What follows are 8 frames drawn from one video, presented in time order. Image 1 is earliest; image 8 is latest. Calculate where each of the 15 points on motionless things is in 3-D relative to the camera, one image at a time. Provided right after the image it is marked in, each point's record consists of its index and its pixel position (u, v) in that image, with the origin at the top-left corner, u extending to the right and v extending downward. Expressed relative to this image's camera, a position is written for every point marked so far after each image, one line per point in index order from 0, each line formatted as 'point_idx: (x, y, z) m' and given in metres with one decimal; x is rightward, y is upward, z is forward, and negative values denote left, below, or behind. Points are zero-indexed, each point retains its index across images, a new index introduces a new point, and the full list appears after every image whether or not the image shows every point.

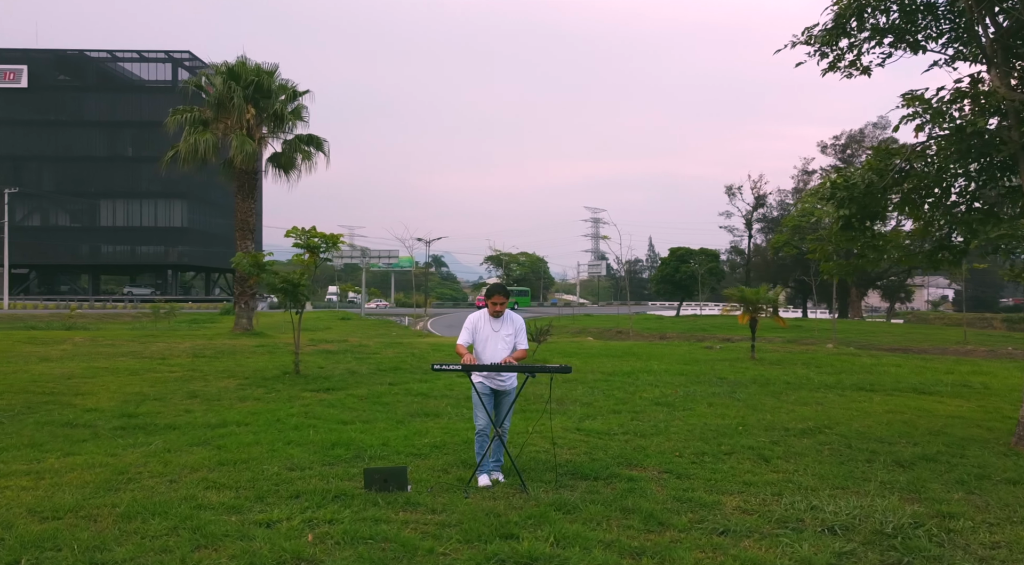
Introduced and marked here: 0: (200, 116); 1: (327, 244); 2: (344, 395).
0: (-5.5, +3.0, +16.5) m
1: (-2.5, +0.6, +13.0) m
2: (-2.1, -1.4, +12.1) m
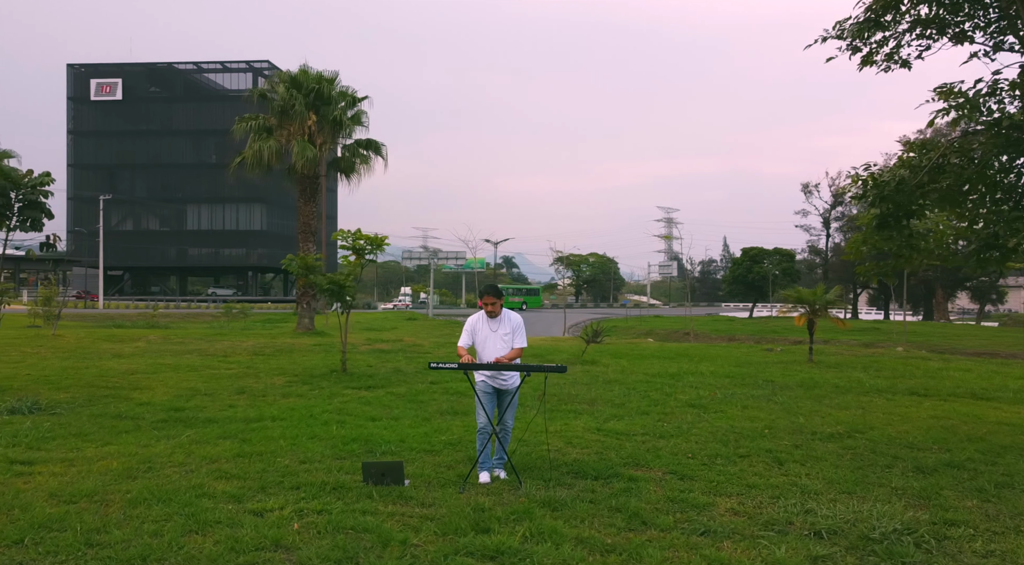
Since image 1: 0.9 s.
0: (-4.6, +3.0, +17.3) m
1: (-2.0, +0.6, +13.5) m
2: (-1.7, -1.5, +12.6) m
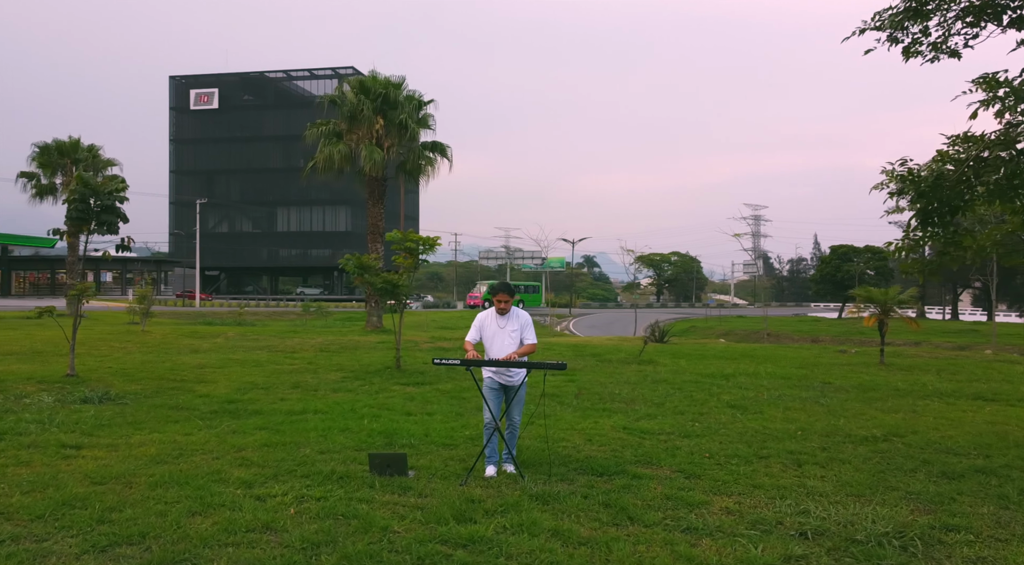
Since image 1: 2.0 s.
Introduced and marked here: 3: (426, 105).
0: (-3.4, +3.0, +18.1) m
1: (-1.3, +0.6, +14.0) m
2: (-1.1, -1.5, +13.0) m
3: (-1.7, +3.5, +18.6) m
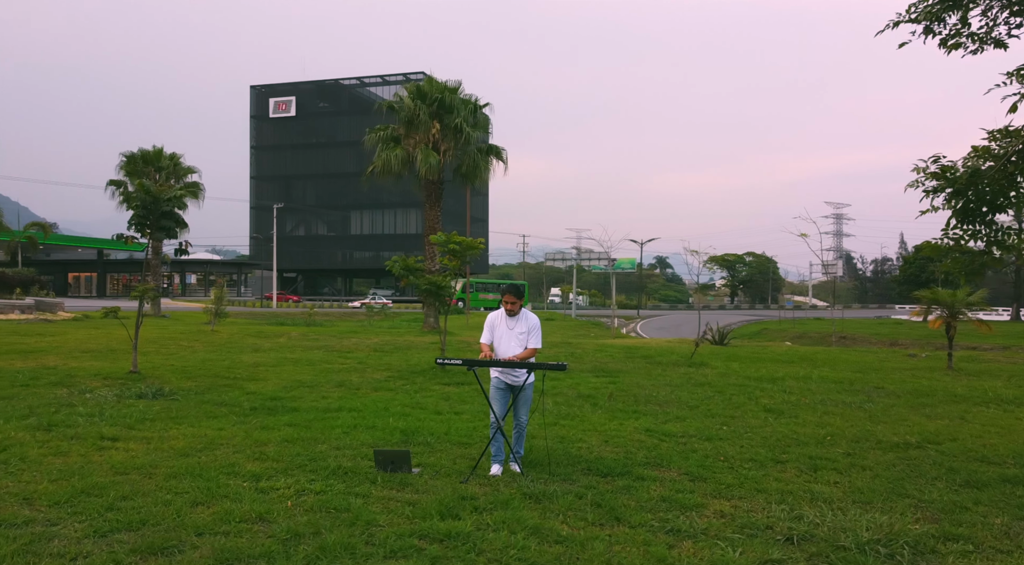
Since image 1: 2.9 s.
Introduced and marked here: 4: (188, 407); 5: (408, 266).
0: (-2.3, +2.9, +18.6) m
1: (-0.7, +0.5, +14.3) m
2: (-0.6, -1.5, +13.3) m
3: (-0.6, +3.5, +18.9) m
4: (-3.9, -1.5, +11.4) m
5: (-1.6, +0.2, +14.4) m
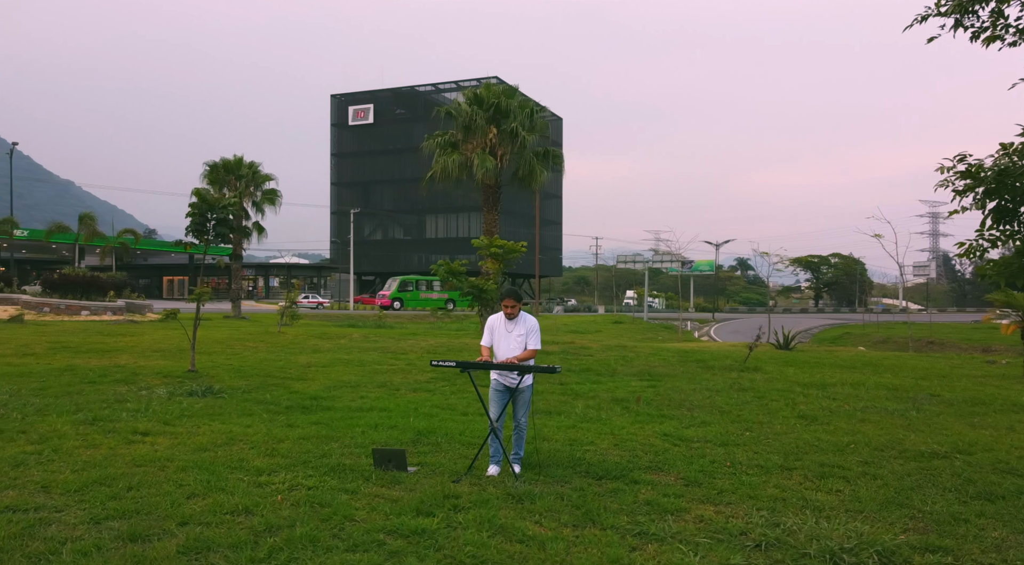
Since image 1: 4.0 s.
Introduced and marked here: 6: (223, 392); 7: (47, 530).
0: (-1.2, +2.9, +19.0) m
1: (-0.1, +0.5, +14.5) m
2: (-0.1, -1.5, +13.5) m
3: (+0.6, +3.4, +19.2) m
4: (-3.6, -1.5, +12.0) m
5: (-0.9, +0.2, +14.7) m
6: (-3.9, -1.5, +12.8) m
7: (-3.4, -1.8, +6.8) m
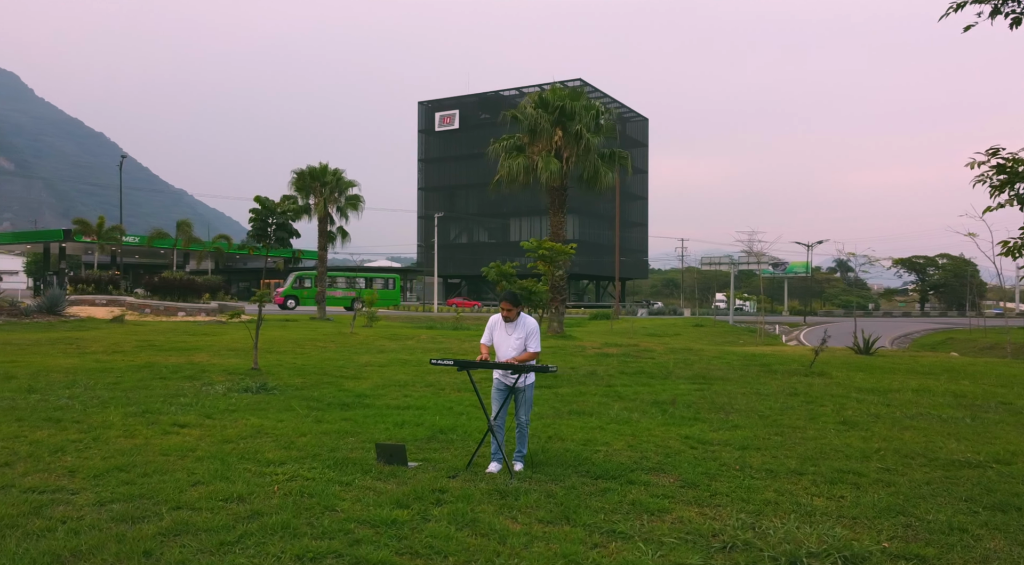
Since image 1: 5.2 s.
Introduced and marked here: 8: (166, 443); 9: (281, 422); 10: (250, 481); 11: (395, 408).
0: (+0.2, +2.8, +19.2) m
1: (+0.7, +0.4, +14.6) m
2: (+0.5, -1.6, +13.7) m
3: (+2.0, +3.4, +19.2) m
4: (-3.1, -1.6, +12.6) m
5: (-0.1, +0.2, +15.0) m
6: (-3.4, -1.5, +13.5) m
7: (-3.6, -1.8, +7.5) m
8: (-3.5, -1.7, +9.7) m
9: (-2.7, -1.6, +10.9) m
10: (-2.3, -1.8, +8.3) m
11: (-1.5, -1.6, +12.2) m
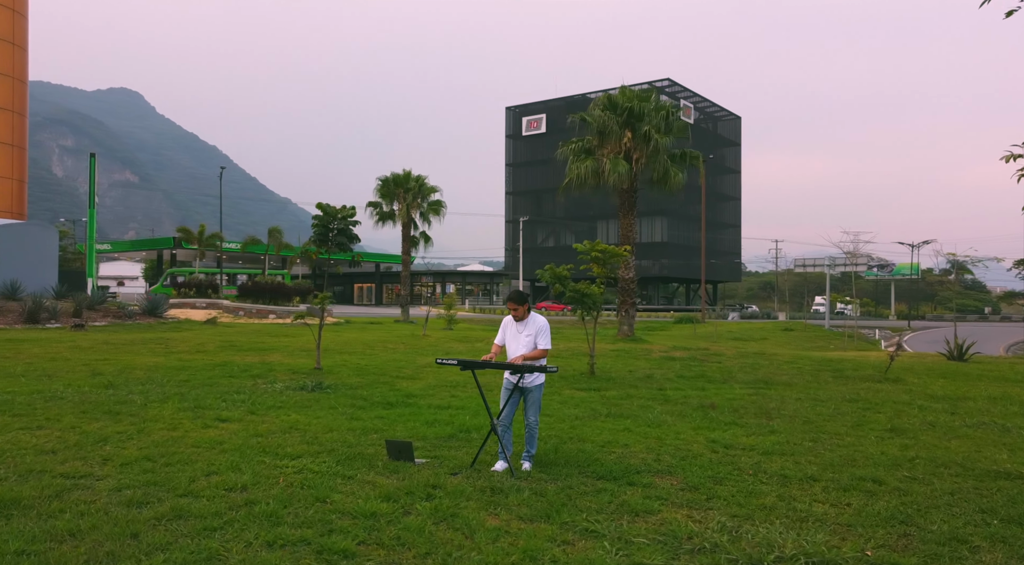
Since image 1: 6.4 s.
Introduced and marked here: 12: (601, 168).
0: (+1.6, +2.8, +19.2) m
1: (+1.5, +0.4, +14.6) m
2: (+1.2, -1.6, +13.6) m
3: (+3.4, +3.3, +18.9) m
4: (-2.6, -1.6, +13.1) m
5: (+0.7, +0.1, +15.0) m
6: (-2.7, -1.5, +14.0) m
7: (-3.8, -1.8, +8.0) m
8: (-3.4, -1.7, +10.3) m
9: (-2.3, -1.6, +11.3) m
10: (-2.3, -1.8, +8.7) m
11: (-1.0, -1.7, +12.5) m
12: (+1.8, +2.2, +18.9) m
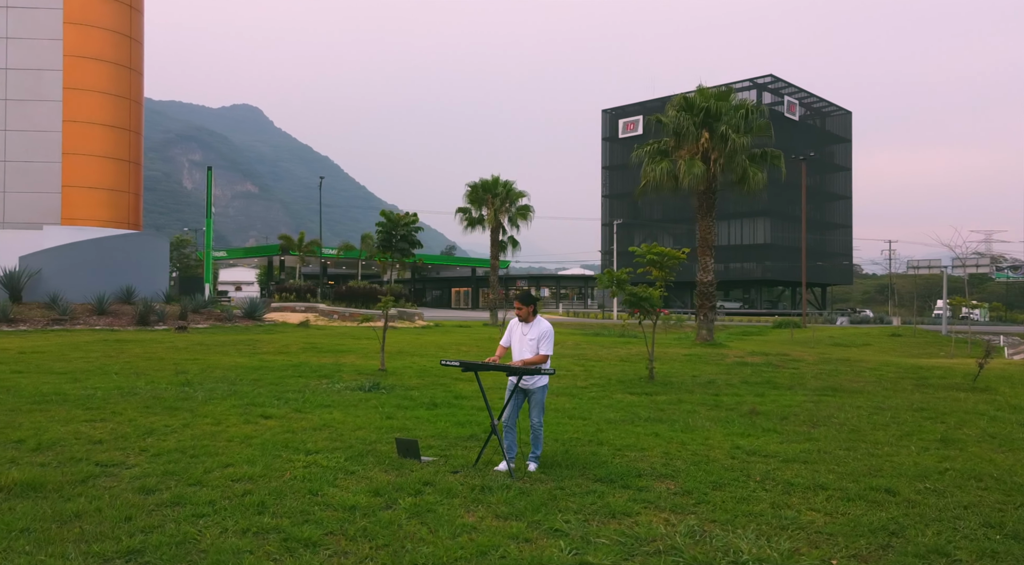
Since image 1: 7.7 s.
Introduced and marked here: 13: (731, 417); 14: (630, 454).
0: (+3.2, +2.7, +18.9) m
1: (+2.3, +0.4, +14.3) m
2: (+1.9, -1.6, +13.4) m
3: (+4.9, +3.3, +18.3) m
4: (-1.9, -1.6, +13.5) m
5: (+1.7, +0.1, +14.9) m
6: (-1.8, -1.6, +14.4) m
7: (-3.8, -1.8, +8.7) m
8: (-3.1, -1.7, +10.9) m
9: (-1.9, -1.7, +11.7) m
10: (-2.4, -1.8, +9.1) m
11: (-0.5, -1.7, +12.7) m
12: (+3.4, +2.2, +18.6) m
13: (+2.8, -1.7, +12.0) m
14: (+1.2, -1.8, +9.8) m
